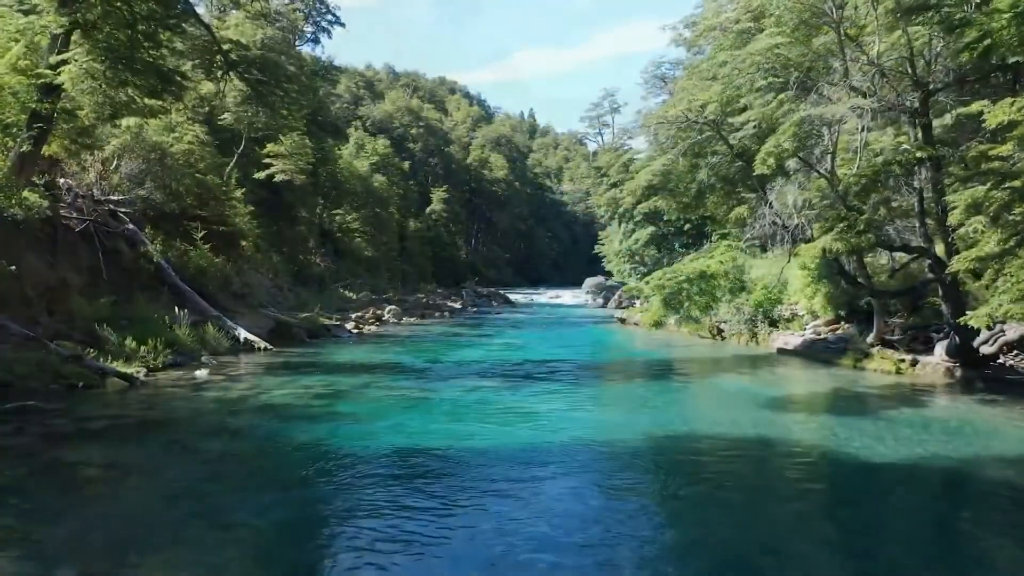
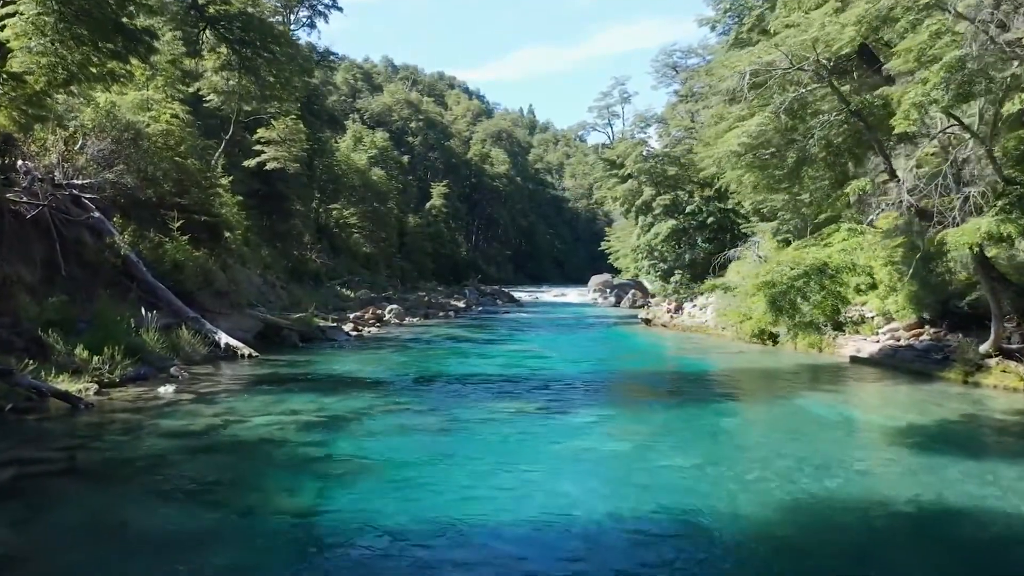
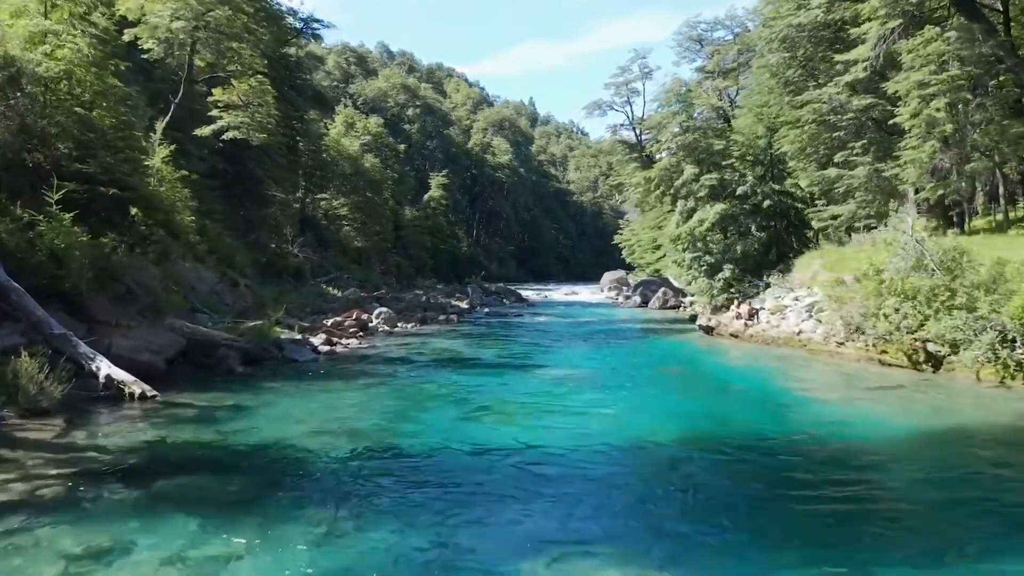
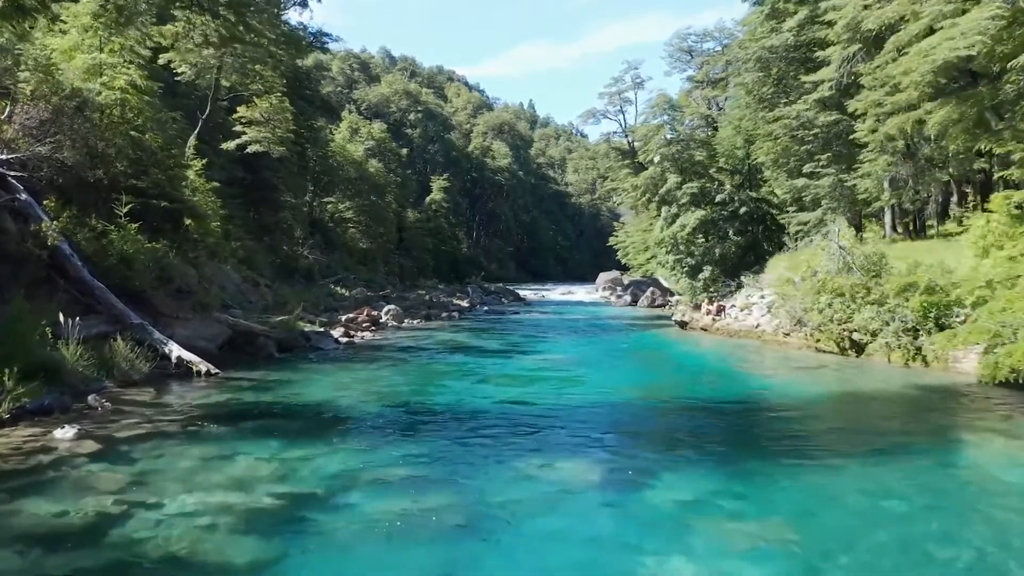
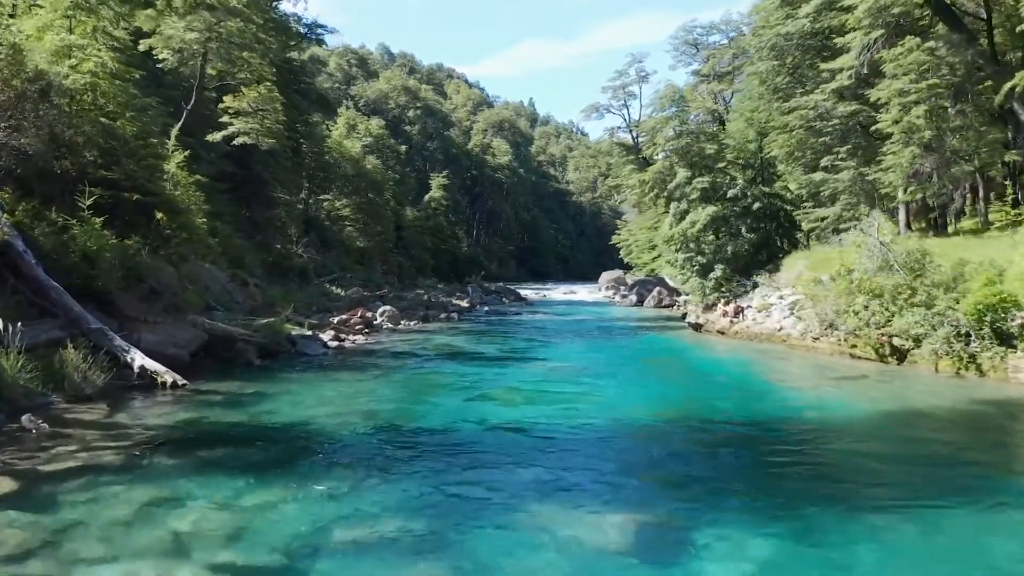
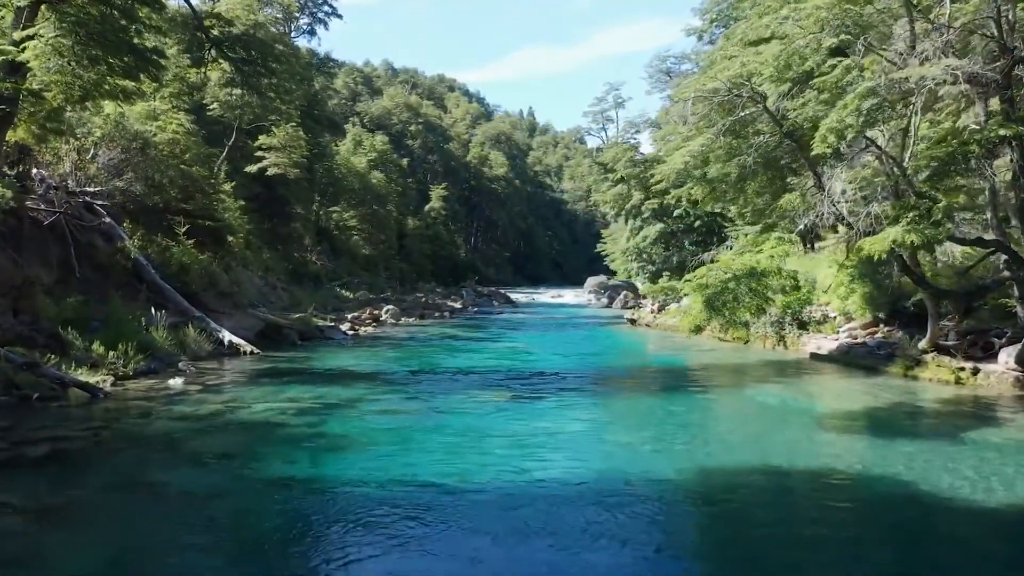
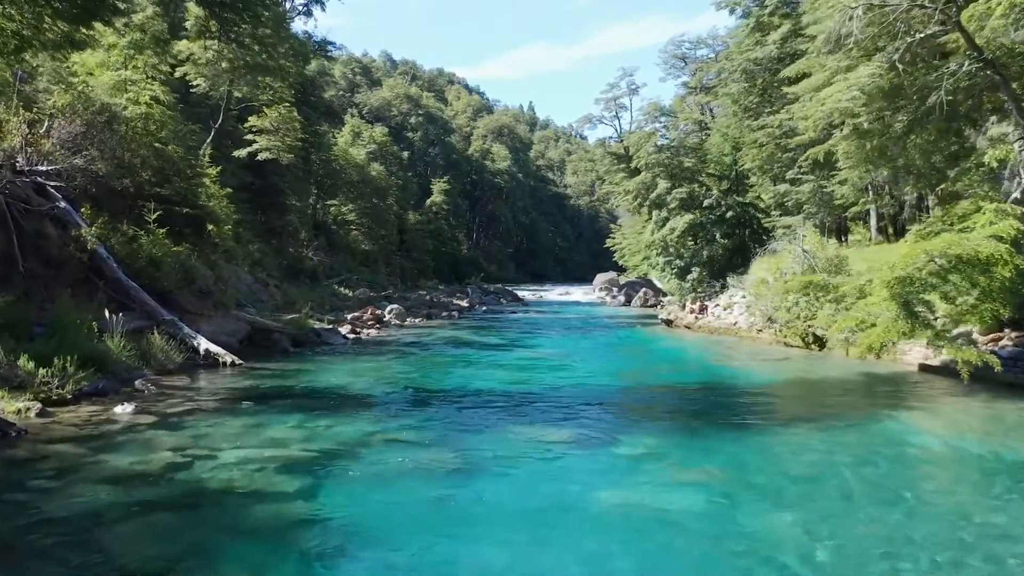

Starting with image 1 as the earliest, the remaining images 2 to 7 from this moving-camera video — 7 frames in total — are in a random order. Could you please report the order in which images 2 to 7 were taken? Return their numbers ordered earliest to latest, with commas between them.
6, 2, 7, 4, 5, 3
